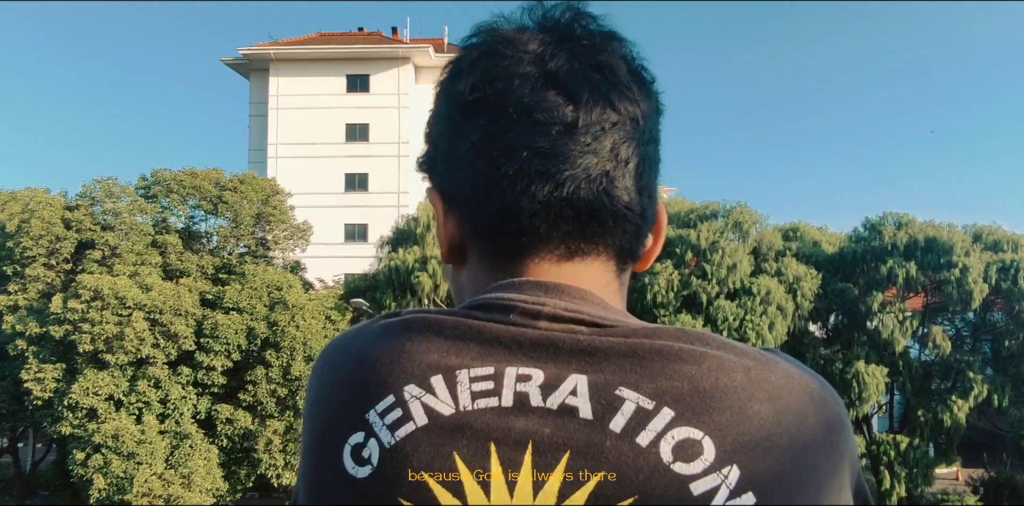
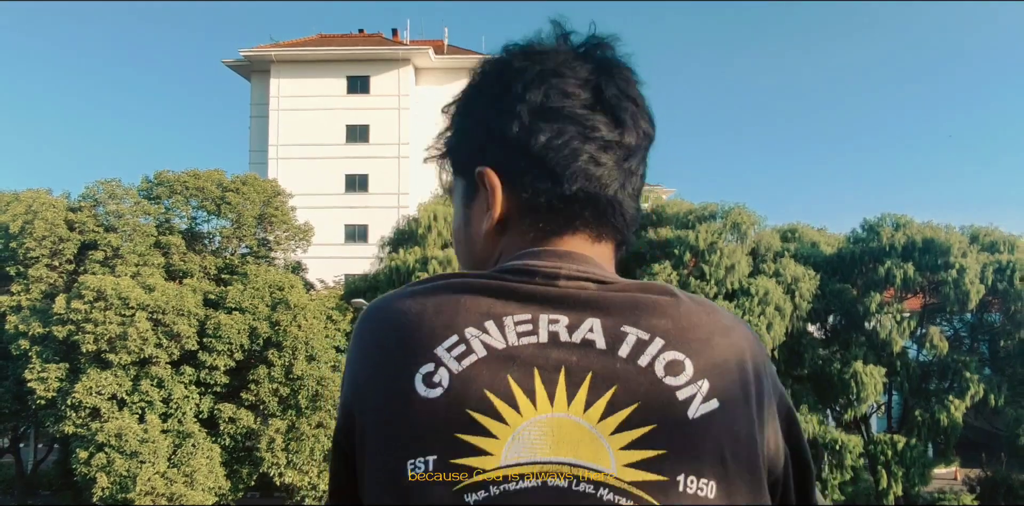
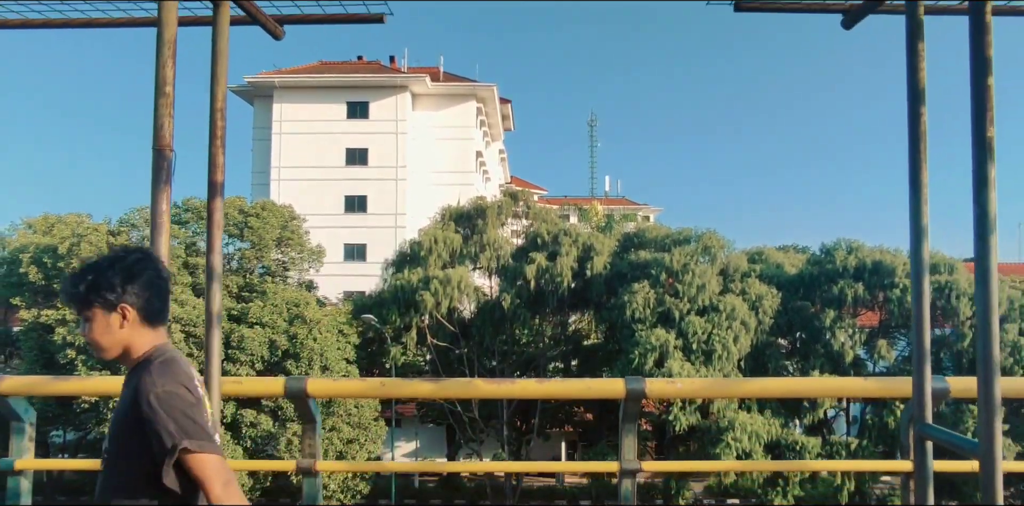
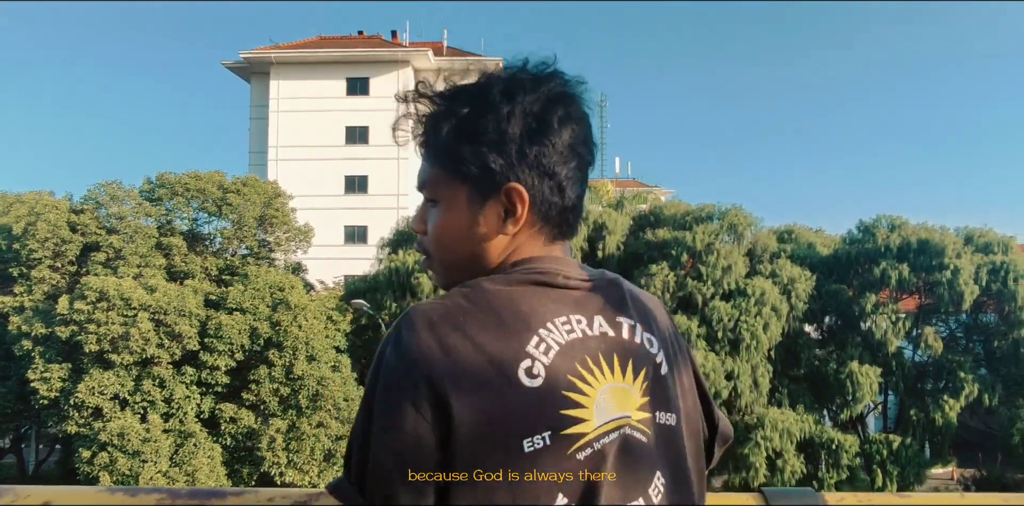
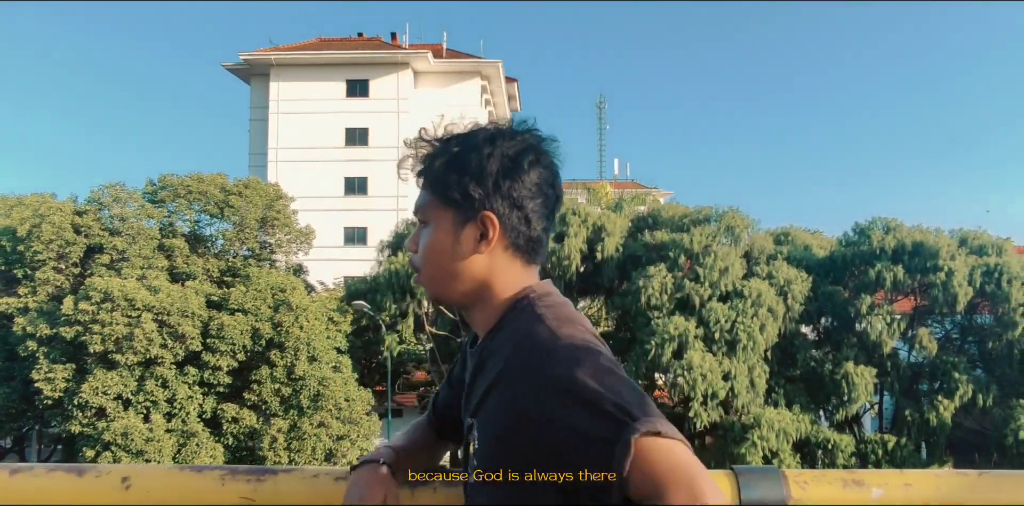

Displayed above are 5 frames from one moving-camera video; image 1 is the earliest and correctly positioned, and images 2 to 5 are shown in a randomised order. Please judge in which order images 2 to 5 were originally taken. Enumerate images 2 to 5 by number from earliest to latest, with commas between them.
2, 4, 5, 3
